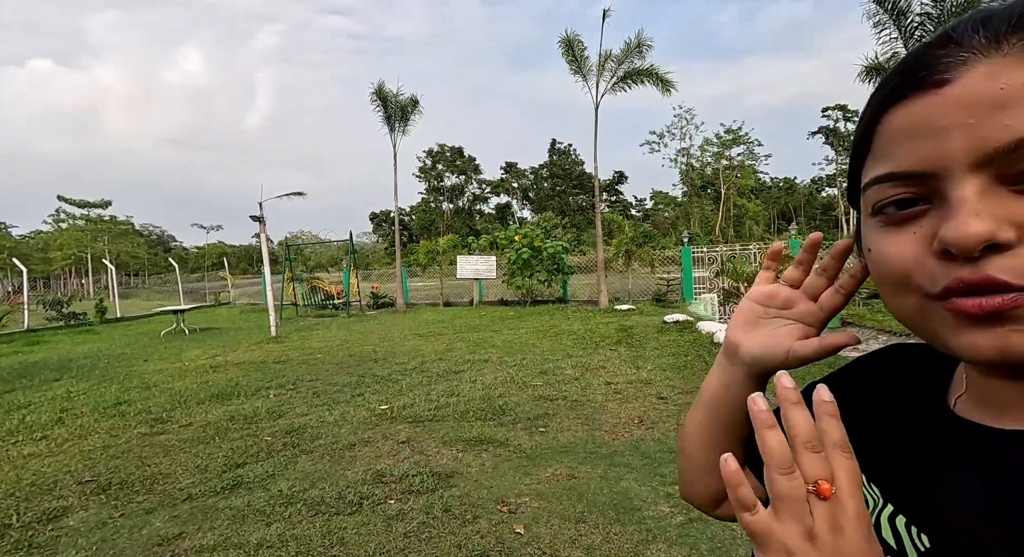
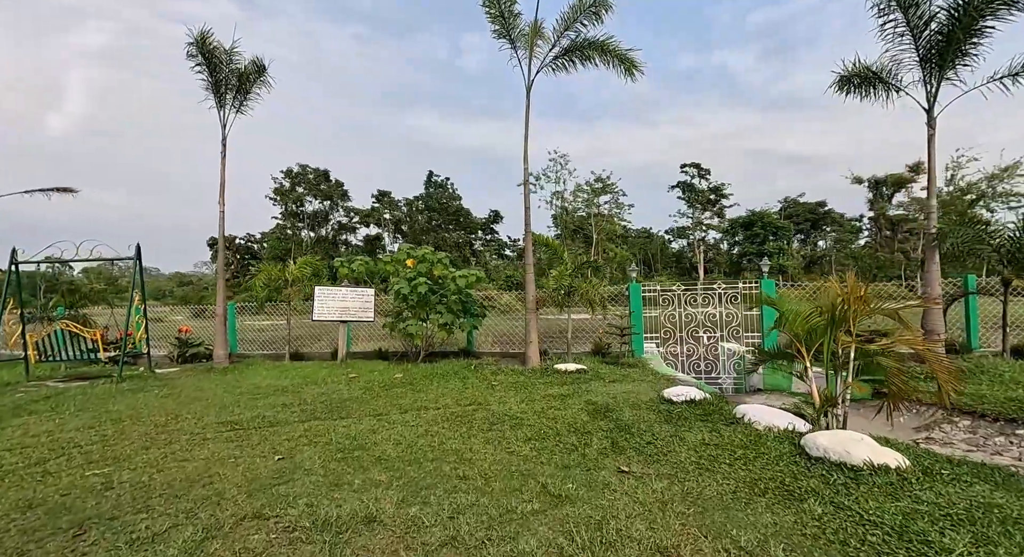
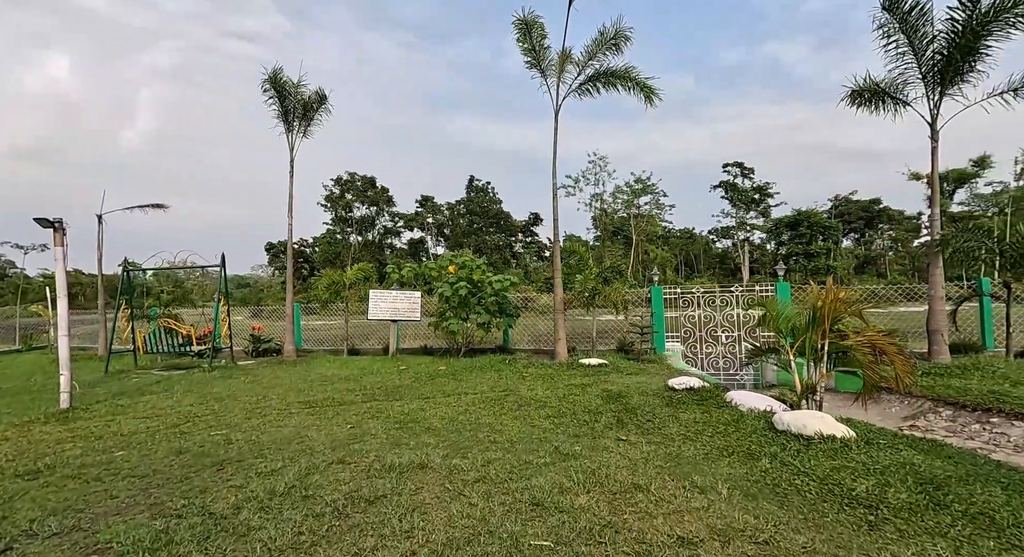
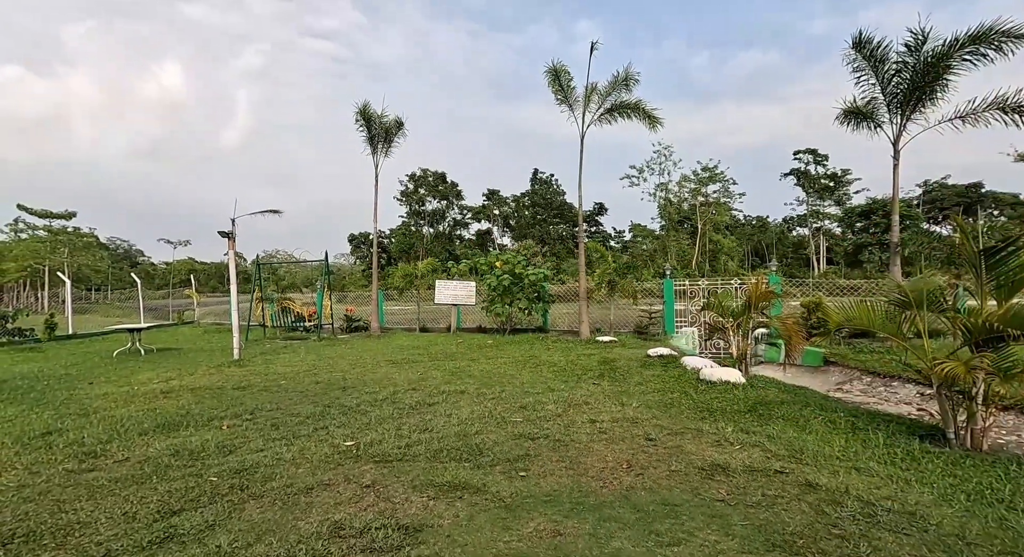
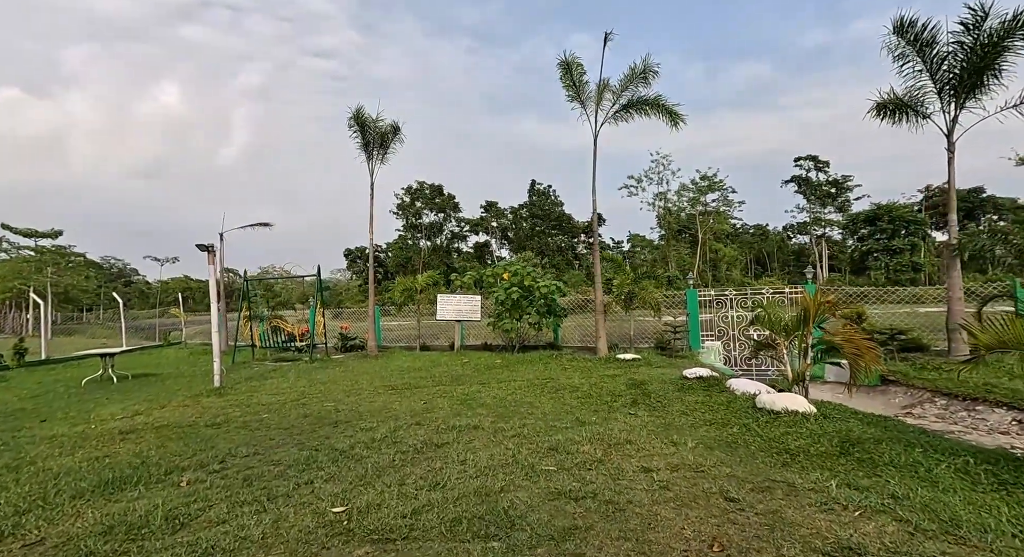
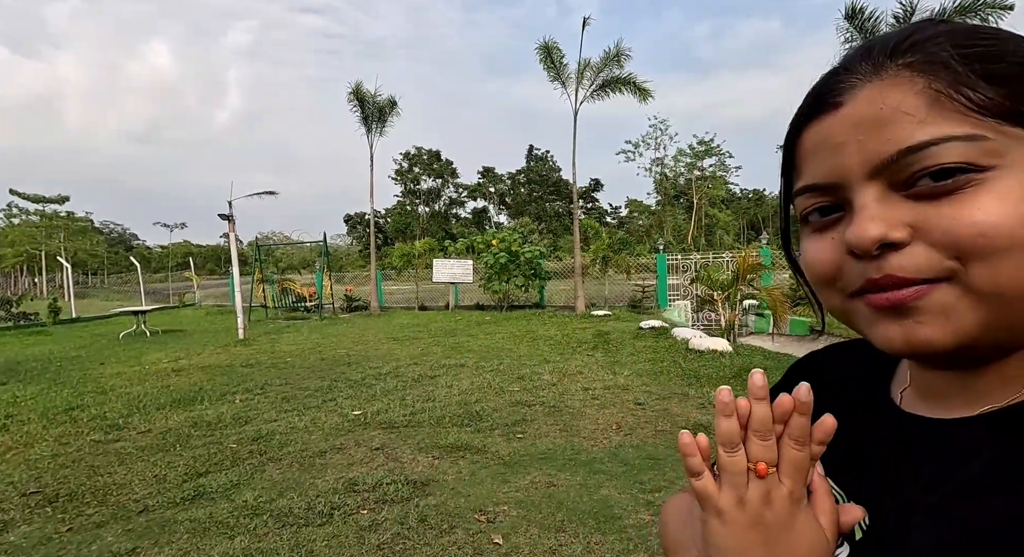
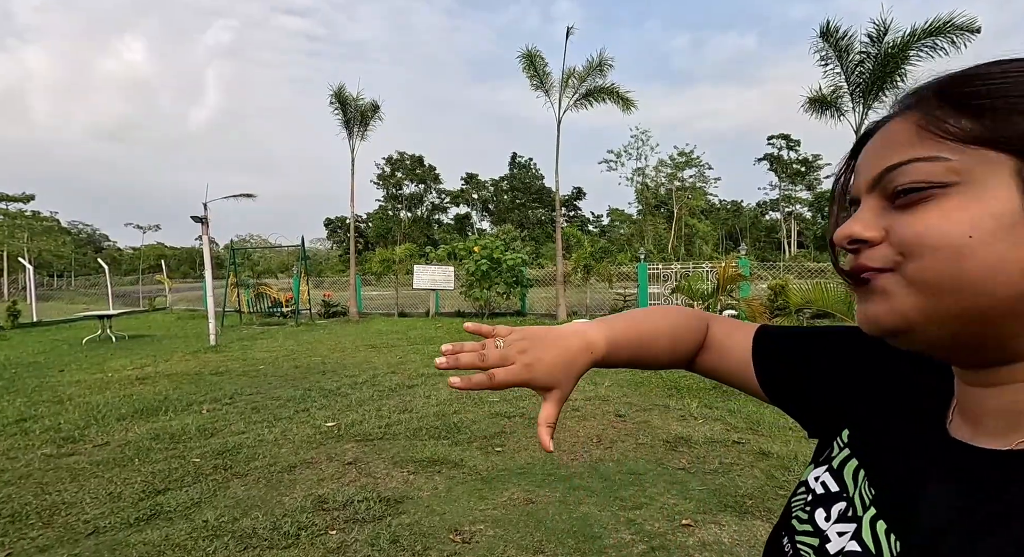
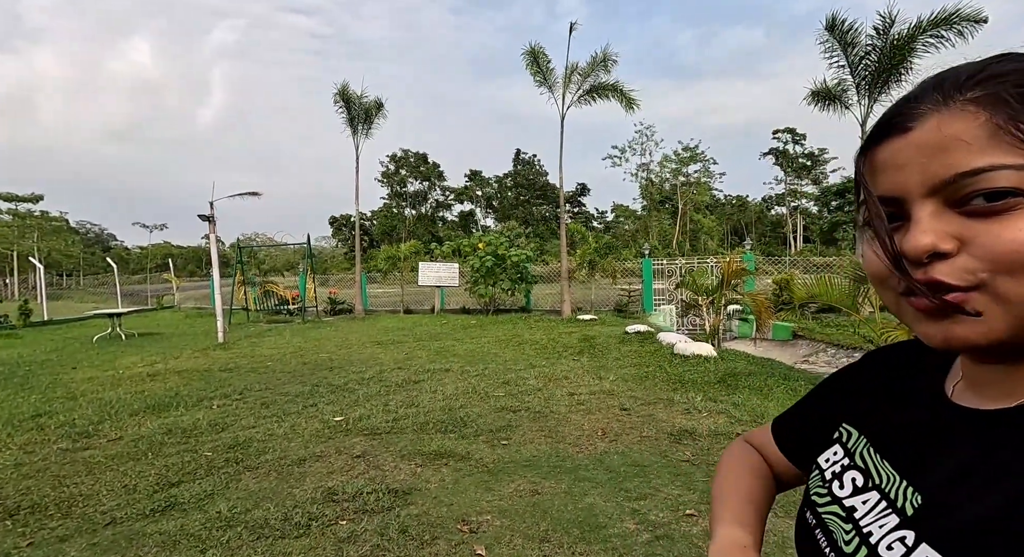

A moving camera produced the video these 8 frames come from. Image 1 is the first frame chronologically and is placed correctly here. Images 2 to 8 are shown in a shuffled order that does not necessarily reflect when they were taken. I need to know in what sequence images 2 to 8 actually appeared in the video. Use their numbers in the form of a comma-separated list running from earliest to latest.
6, 8, 7, 4, 5, 3, 2
